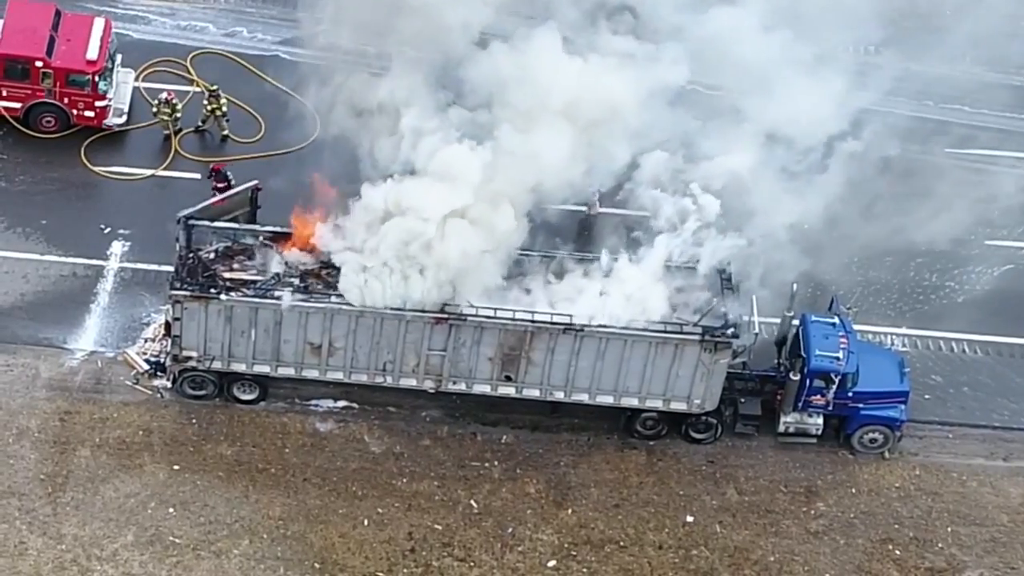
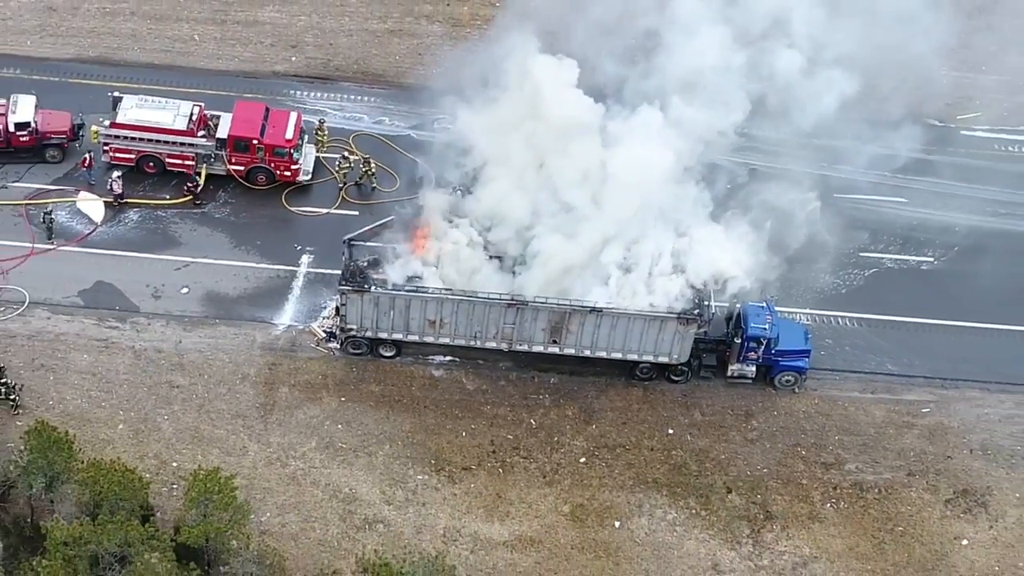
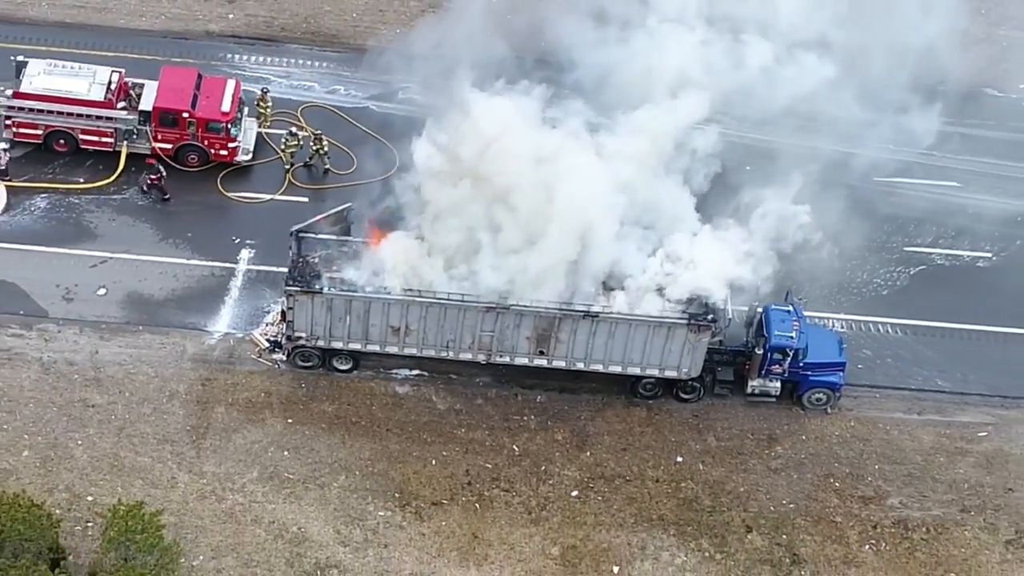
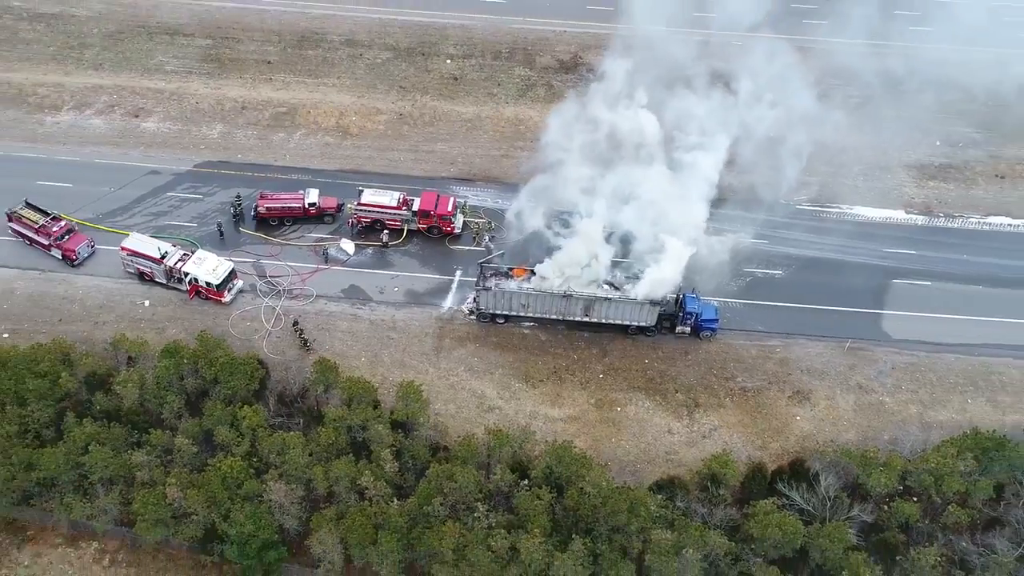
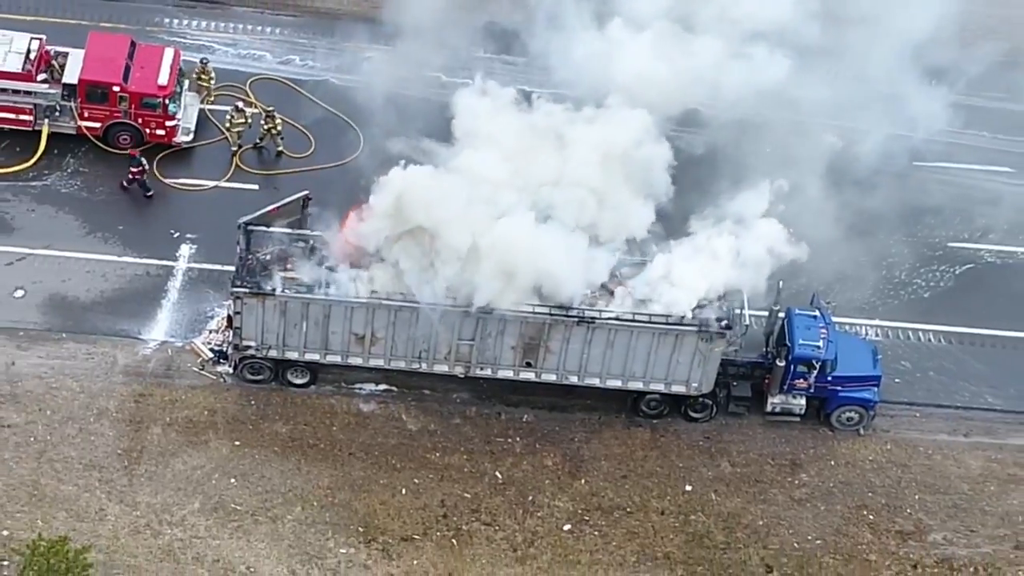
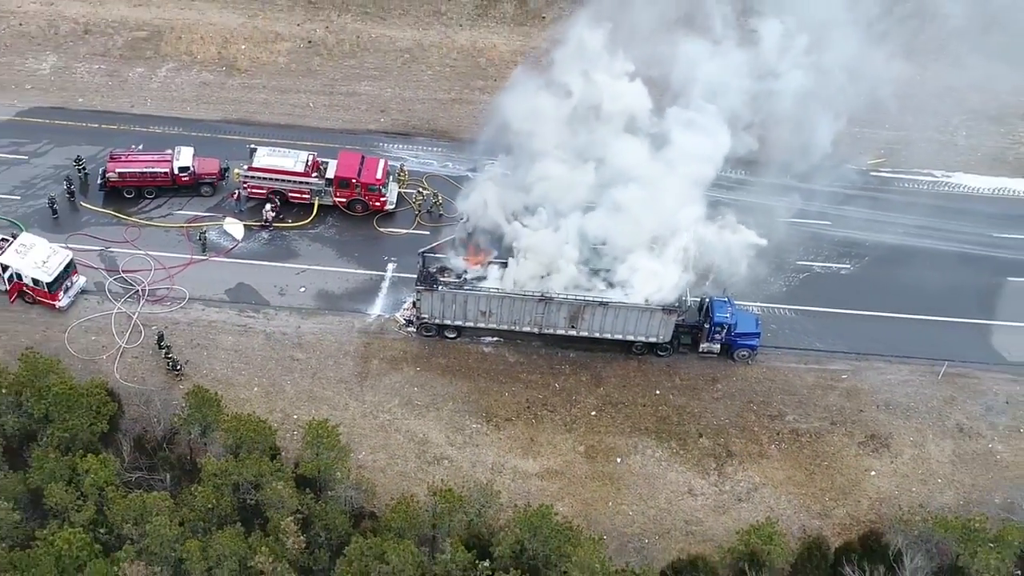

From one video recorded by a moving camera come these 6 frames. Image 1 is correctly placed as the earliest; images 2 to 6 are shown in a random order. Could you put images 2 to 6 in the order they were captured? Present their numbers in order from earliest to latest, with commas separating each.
5, 3, 2, 6, 4
